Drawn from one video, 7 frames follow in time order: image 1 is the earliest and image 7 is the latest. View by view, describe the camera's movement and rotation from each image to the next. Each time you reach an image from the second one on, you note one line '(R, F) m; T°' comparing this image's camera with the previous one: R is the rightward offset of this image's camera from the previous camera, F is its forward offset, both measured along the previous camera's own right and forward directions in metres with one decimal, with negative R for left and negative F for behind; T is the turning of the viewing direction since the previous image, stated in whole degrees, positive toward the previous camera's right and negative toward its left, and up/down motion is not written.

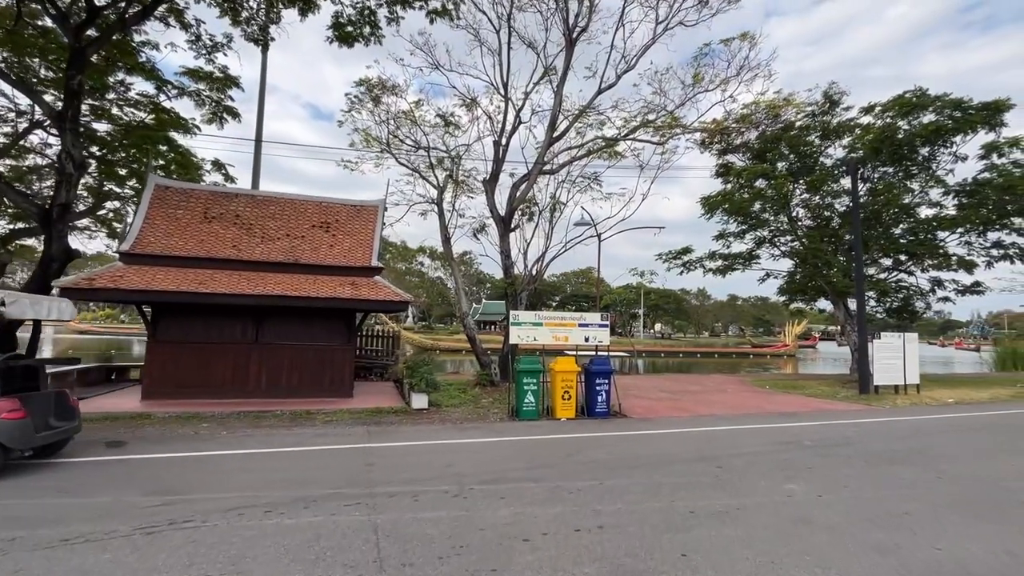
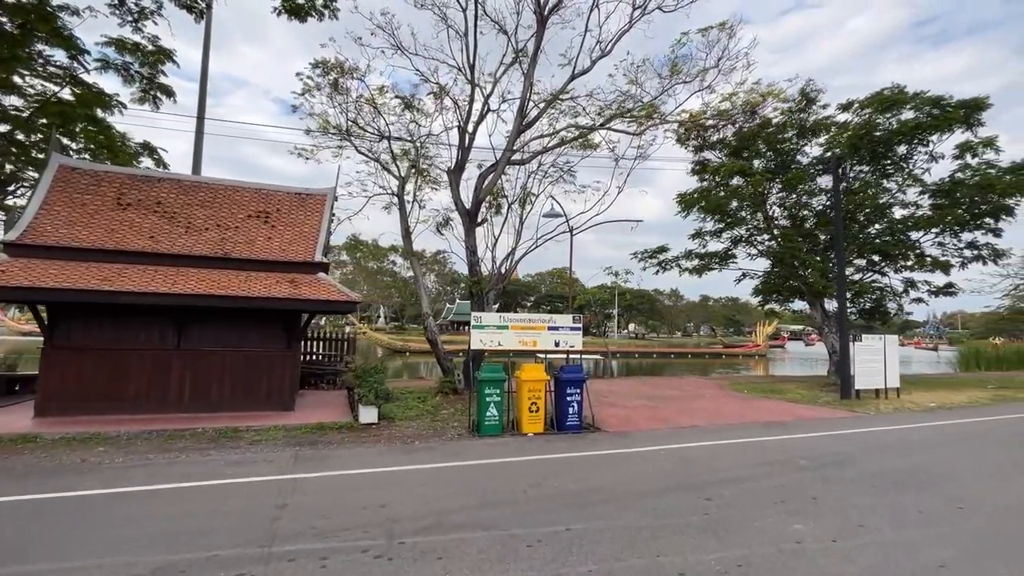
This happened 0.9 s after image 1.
(+0.3, +1.2) m; +3°
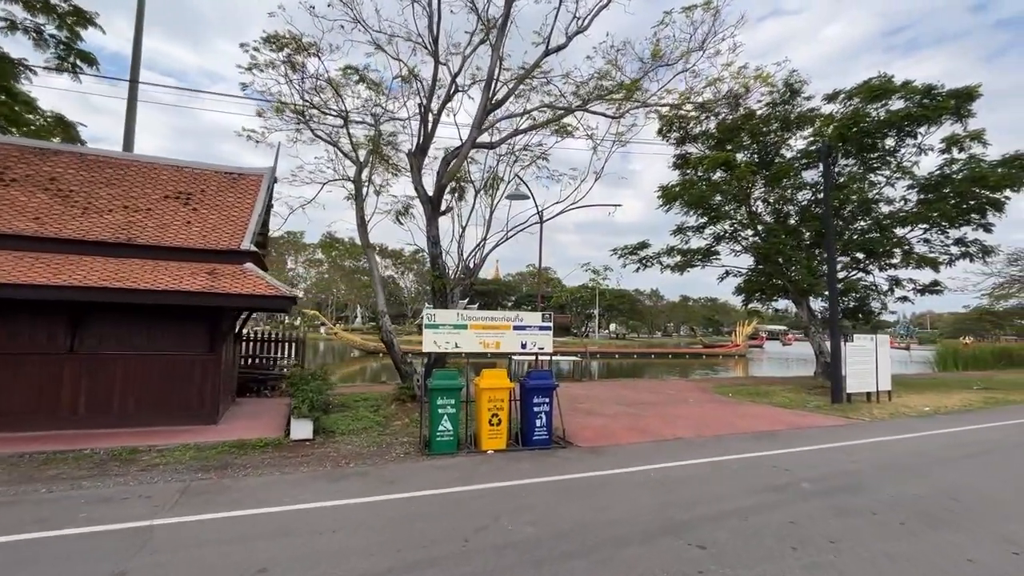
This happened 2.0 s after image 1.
(+0.4, +1.3) m; +2°
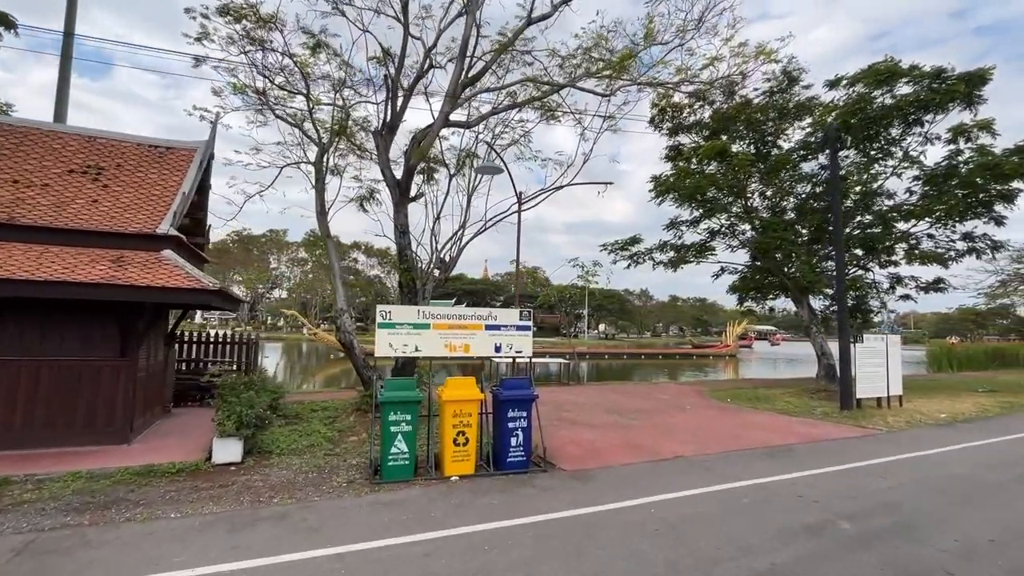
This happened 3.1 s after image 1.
(+0.3, +1.4) m; +1°
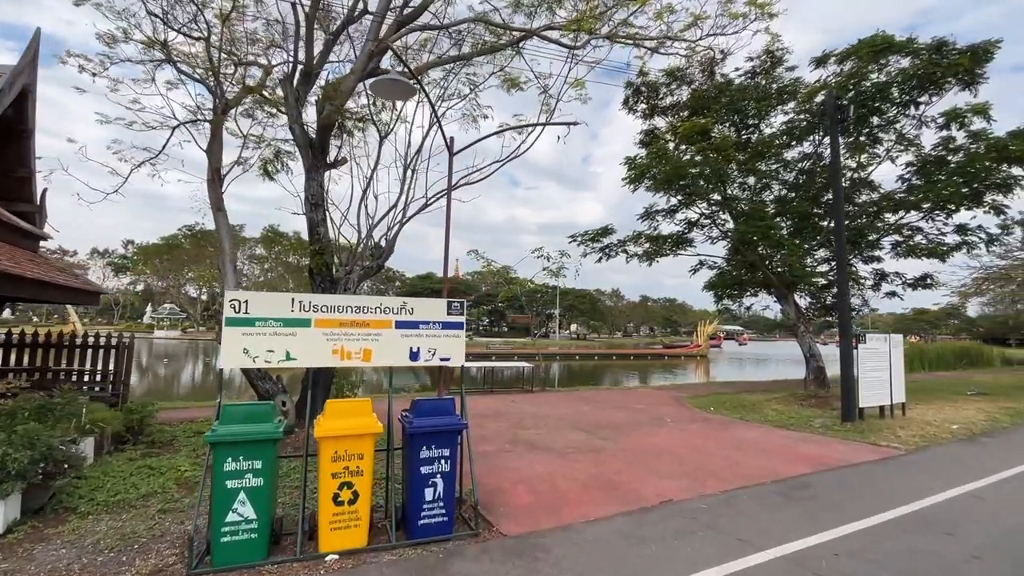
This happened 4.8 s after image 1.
(+0.5, +2.2) m; +3°
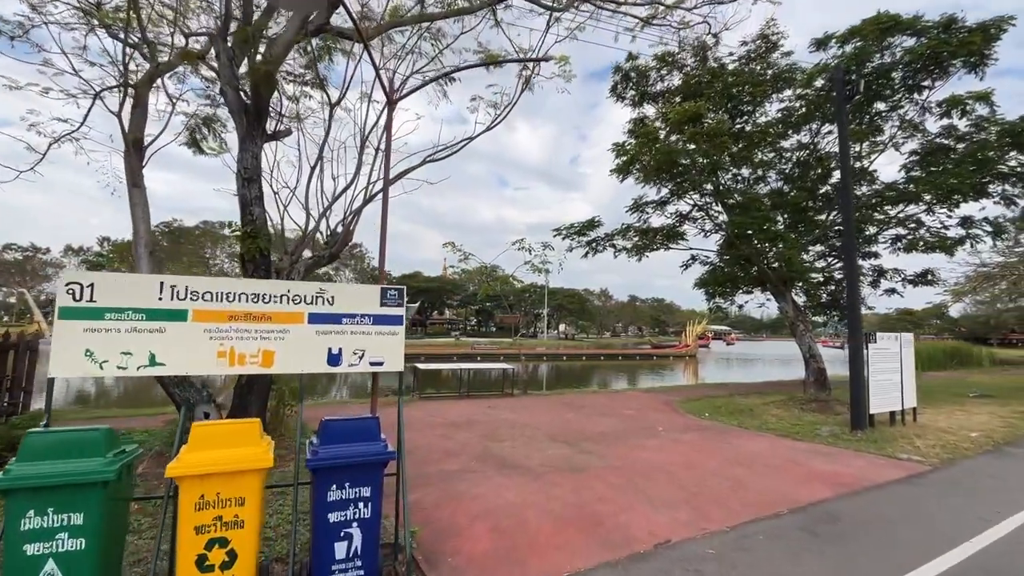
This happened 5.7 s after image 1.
(+0.3, +1.2) m; +1°
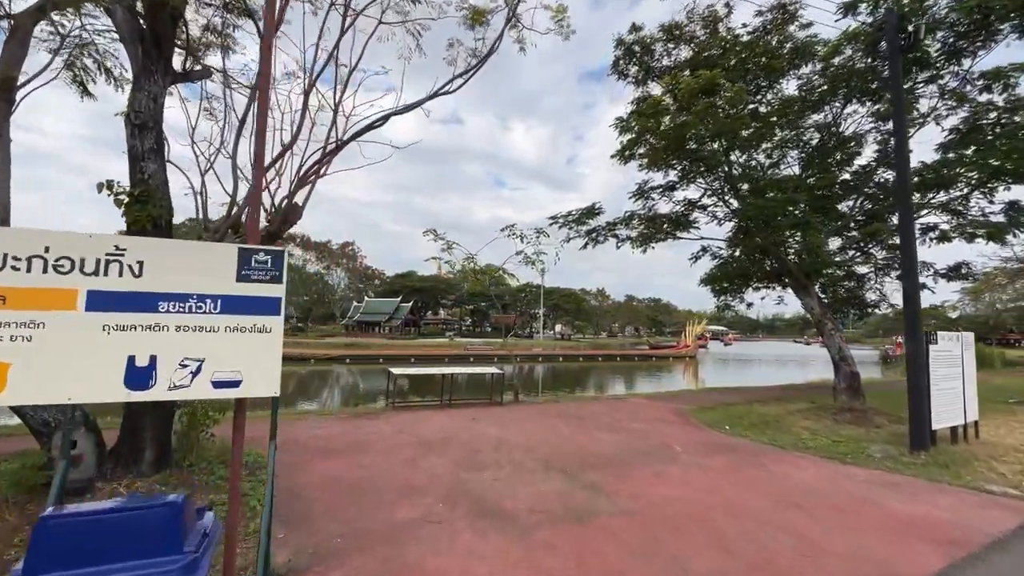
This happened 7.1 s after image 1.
(+0.2, +1.8) m; 0°
